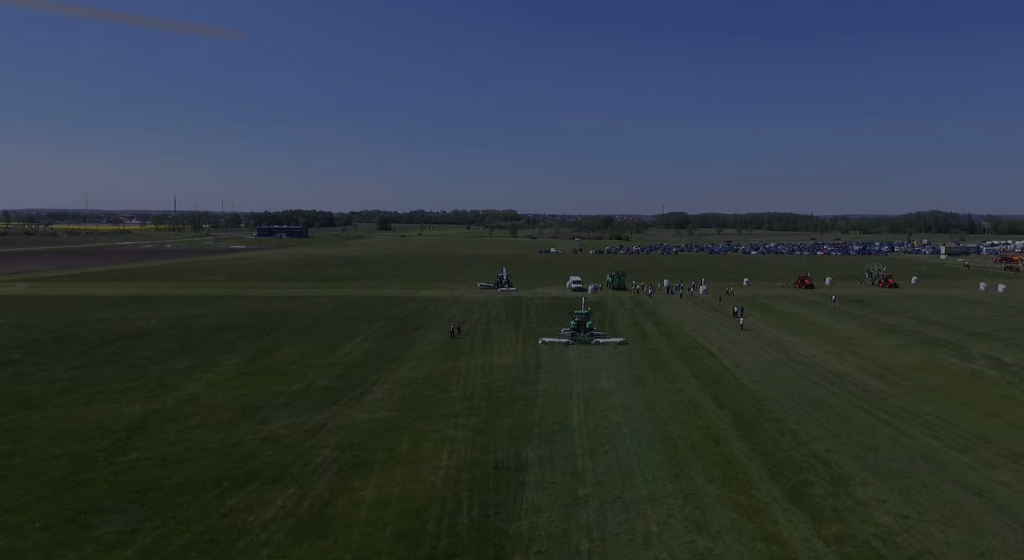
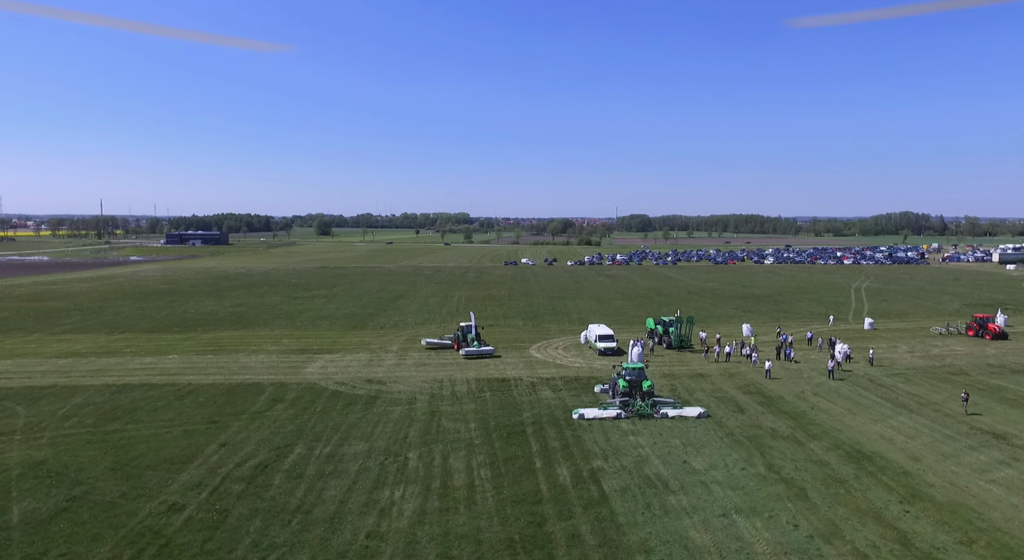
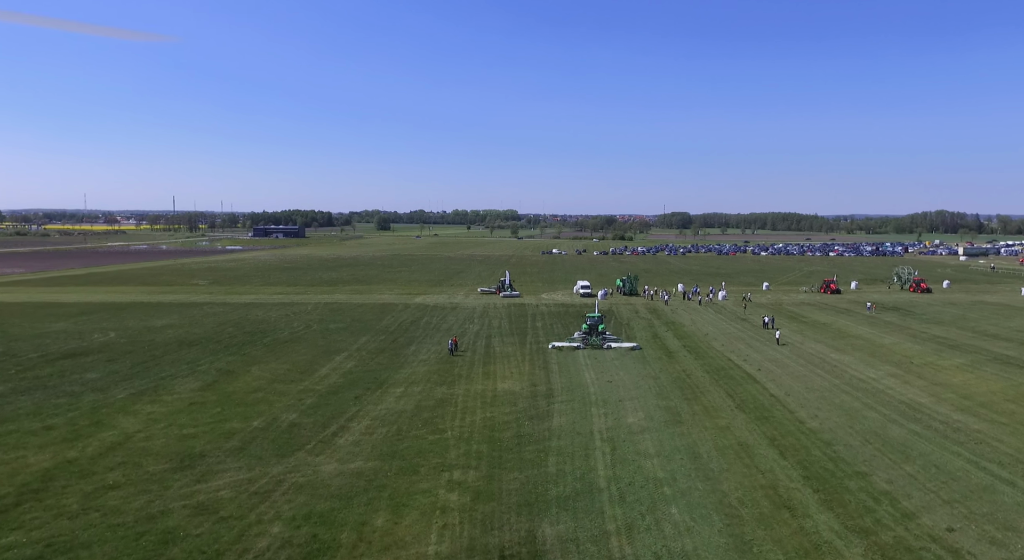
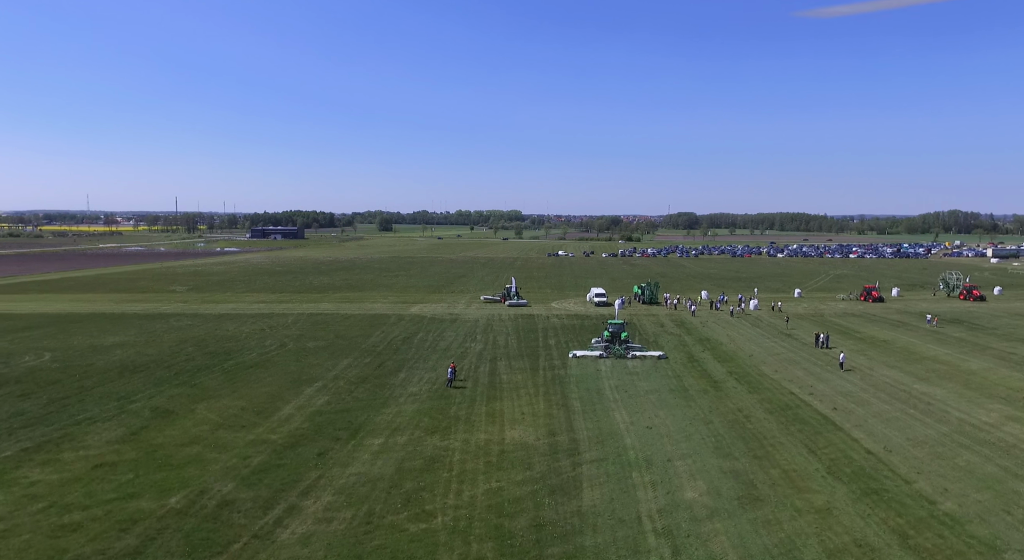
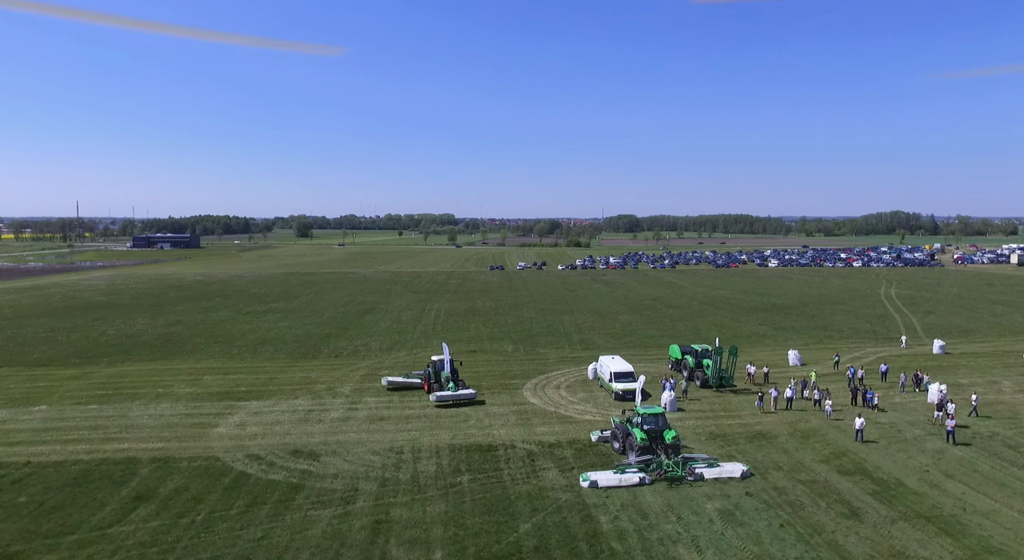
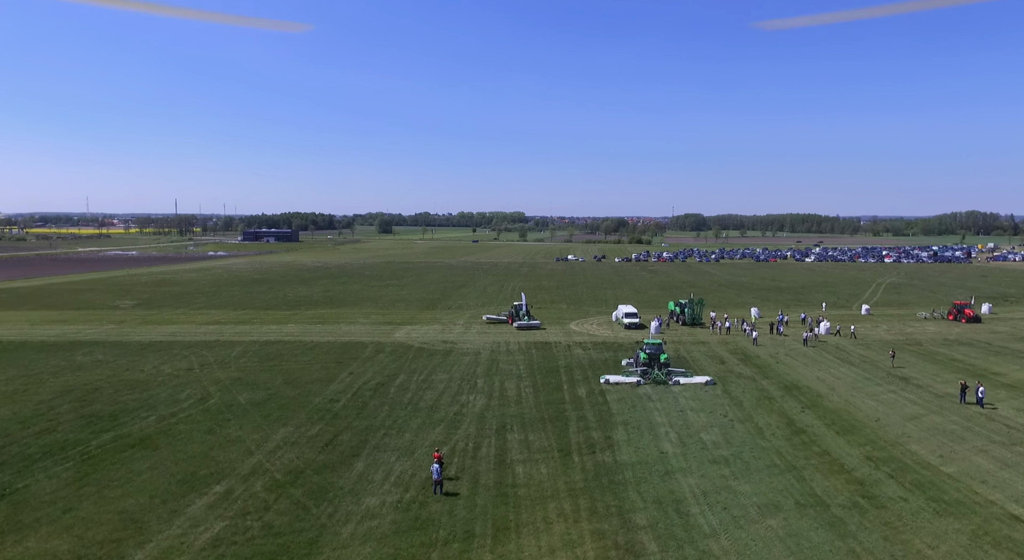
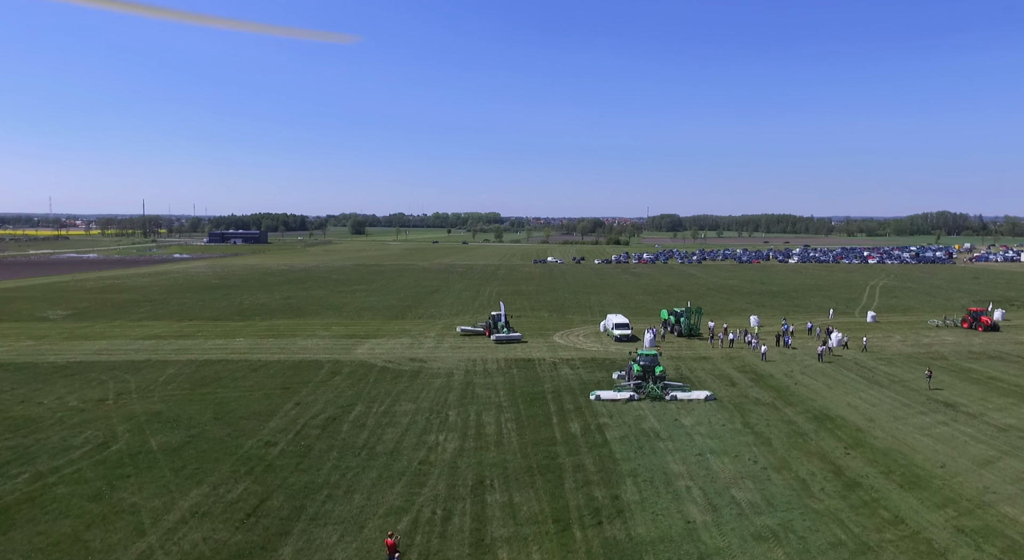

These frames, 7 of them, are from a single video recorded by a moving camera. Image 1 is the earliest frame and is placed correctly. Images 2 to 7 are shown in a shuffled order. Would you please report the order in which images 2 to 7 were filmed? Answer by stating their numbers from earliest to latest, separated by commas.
3, 4, 6, 7, 2, 5
